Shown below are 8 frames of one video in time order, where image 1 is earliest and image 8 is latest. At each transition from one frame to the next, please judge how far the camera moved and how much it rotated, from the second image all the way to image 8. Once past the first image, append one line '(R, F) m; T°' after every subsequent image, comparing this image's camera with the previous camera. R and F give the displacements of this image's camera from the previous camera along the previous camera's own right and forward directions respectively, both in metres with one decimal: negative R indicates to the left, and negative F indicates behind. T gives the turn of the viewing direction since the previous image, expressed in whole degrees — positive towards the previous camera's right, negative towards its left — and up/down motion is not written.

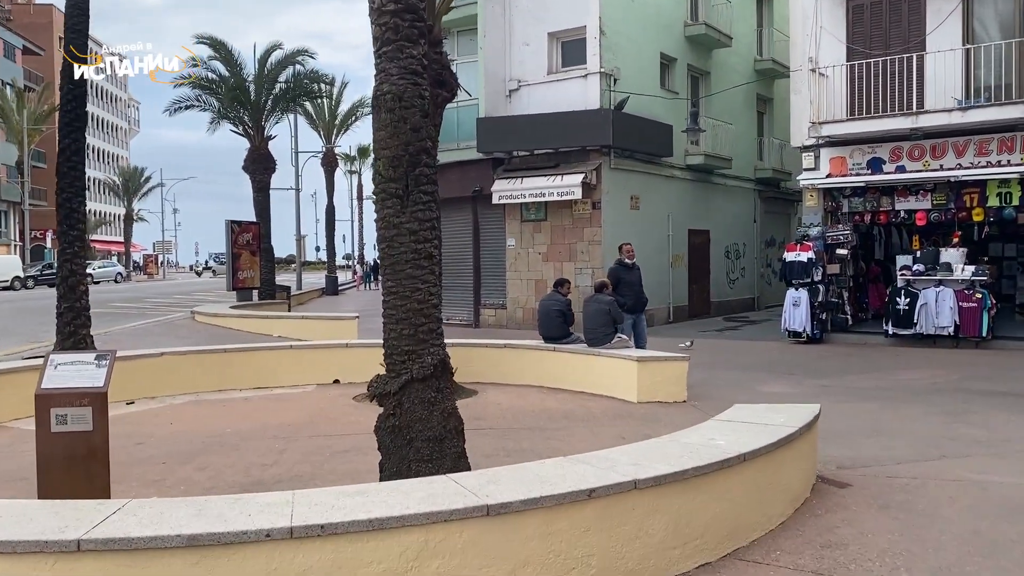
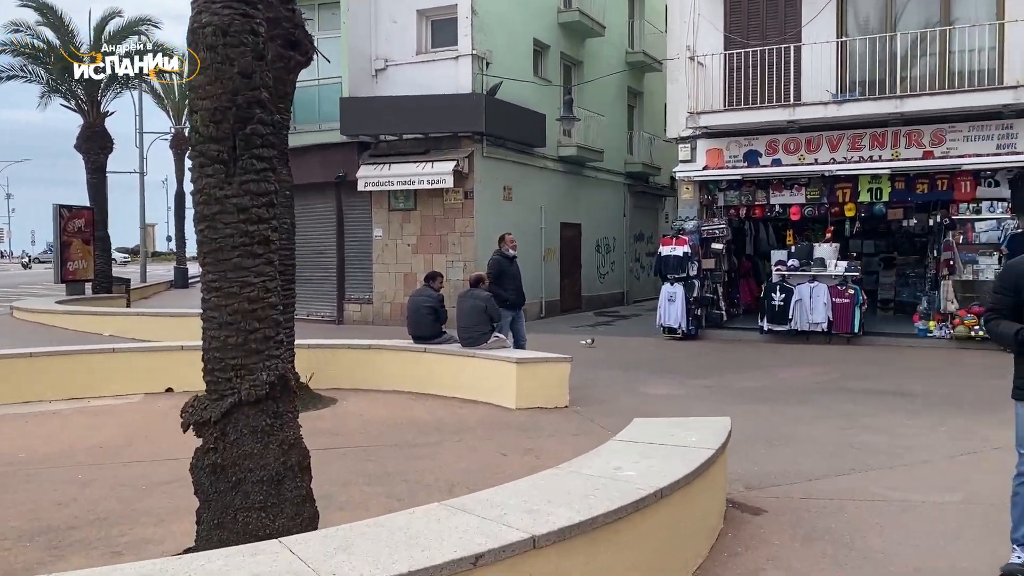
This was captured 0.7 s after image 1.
(0.0, +1.1) m; +9°
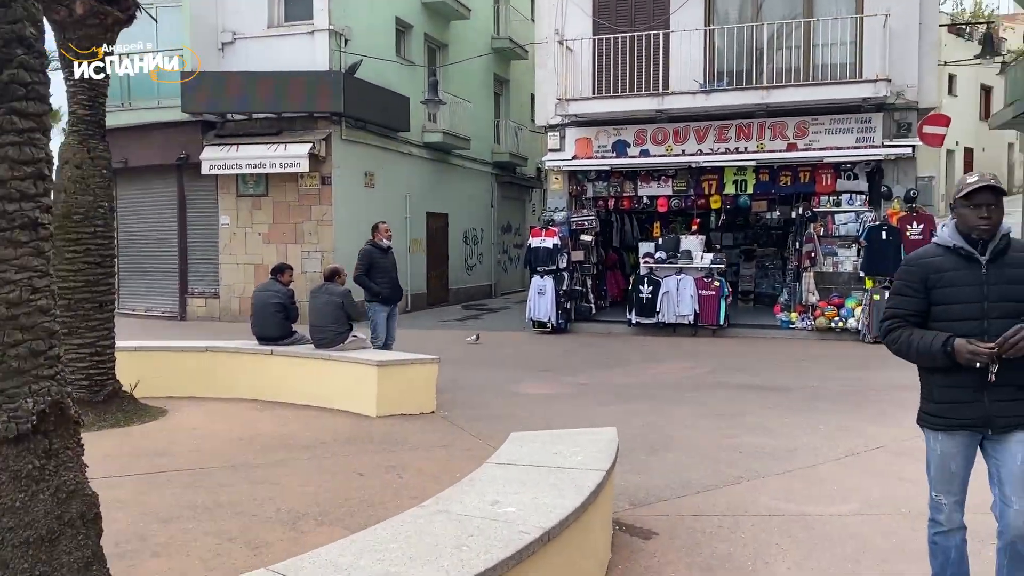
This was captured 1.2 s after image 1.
(0.0, +0.8) m; +9°
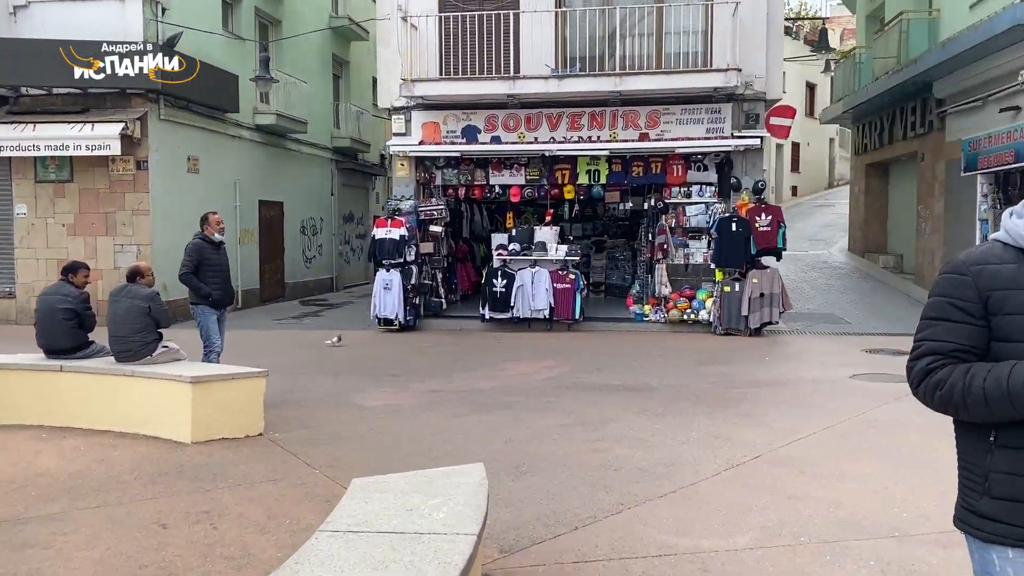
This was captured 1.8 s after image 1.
(0.0, +0.9) m; +10°
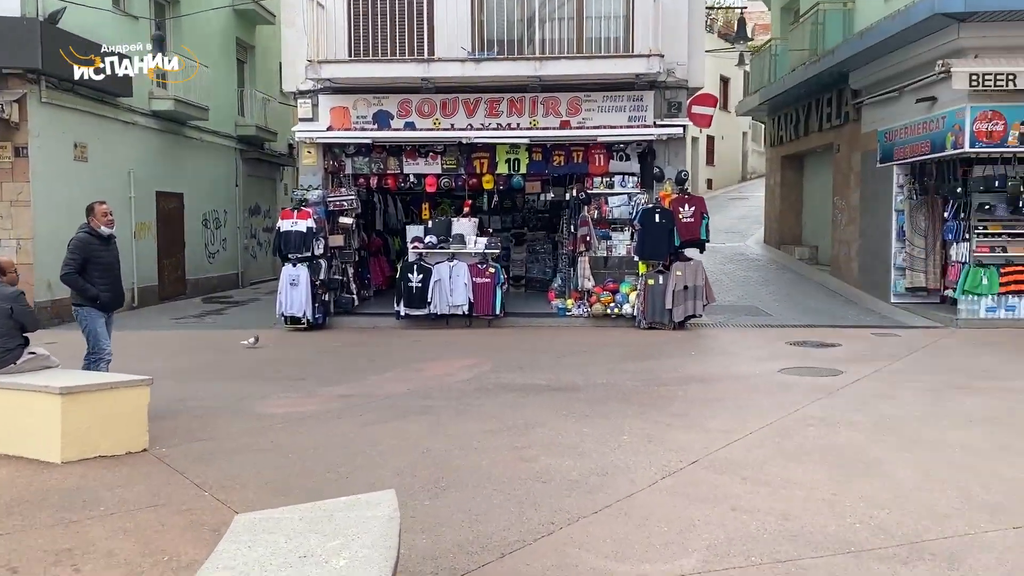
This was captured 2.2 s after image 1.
(0.0, +0.6) m; +5°
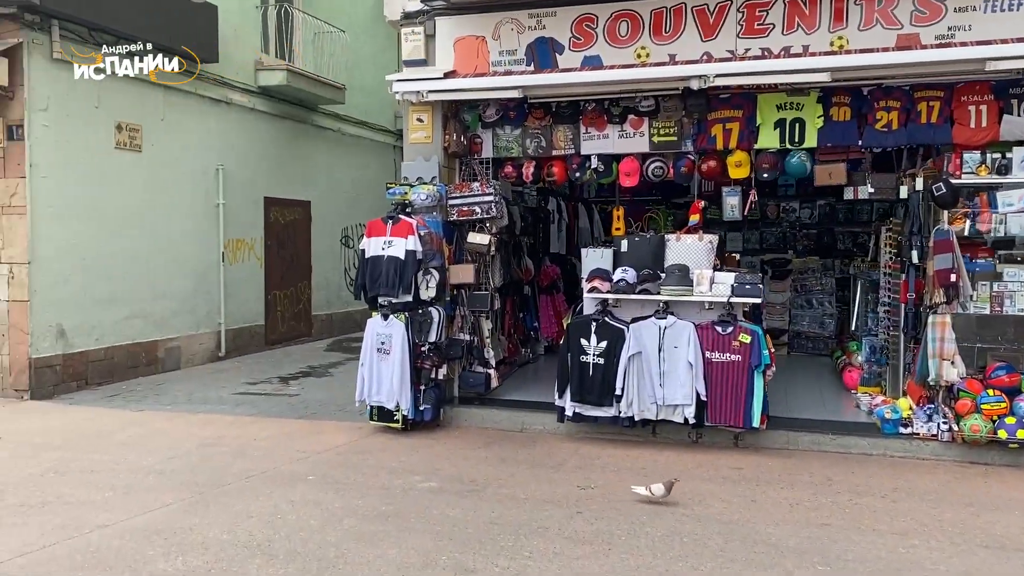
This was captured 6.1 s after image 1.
(-0.4, +5.9) m; -14°
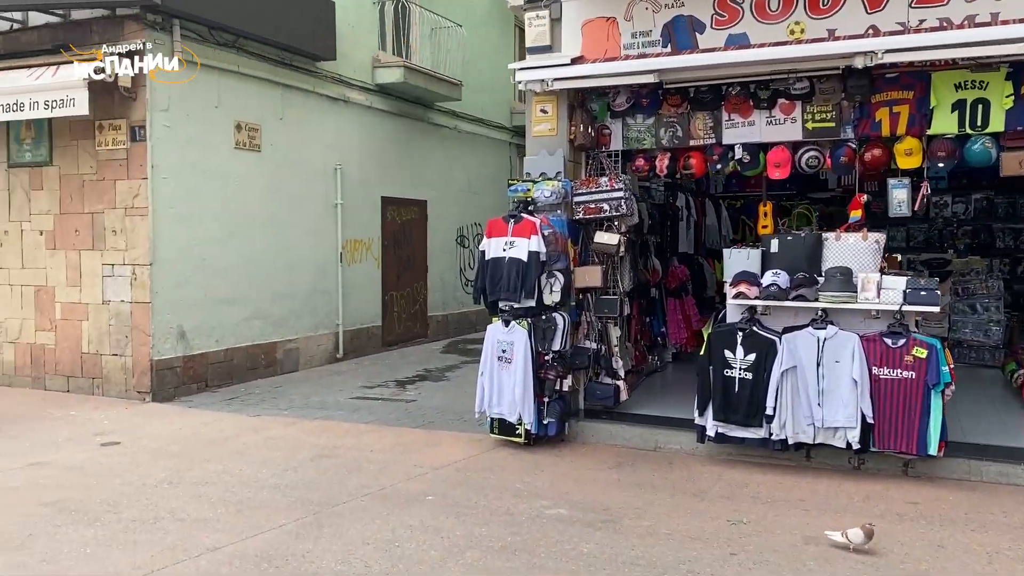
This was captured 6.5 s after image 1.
(-0.2, +0.5) m; -7°
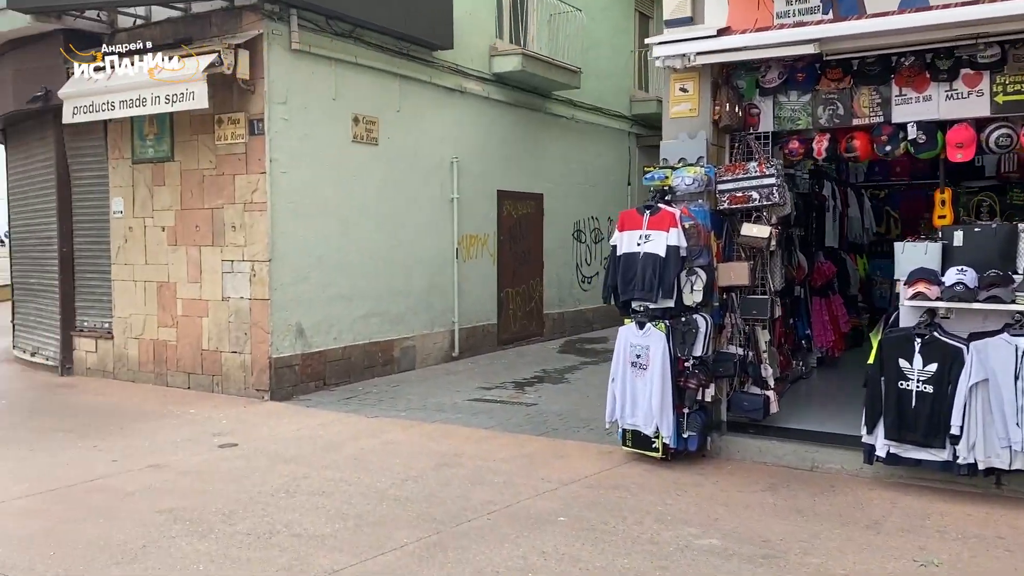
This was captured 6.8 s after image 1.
(-0.2, +0.5) m; -7°
